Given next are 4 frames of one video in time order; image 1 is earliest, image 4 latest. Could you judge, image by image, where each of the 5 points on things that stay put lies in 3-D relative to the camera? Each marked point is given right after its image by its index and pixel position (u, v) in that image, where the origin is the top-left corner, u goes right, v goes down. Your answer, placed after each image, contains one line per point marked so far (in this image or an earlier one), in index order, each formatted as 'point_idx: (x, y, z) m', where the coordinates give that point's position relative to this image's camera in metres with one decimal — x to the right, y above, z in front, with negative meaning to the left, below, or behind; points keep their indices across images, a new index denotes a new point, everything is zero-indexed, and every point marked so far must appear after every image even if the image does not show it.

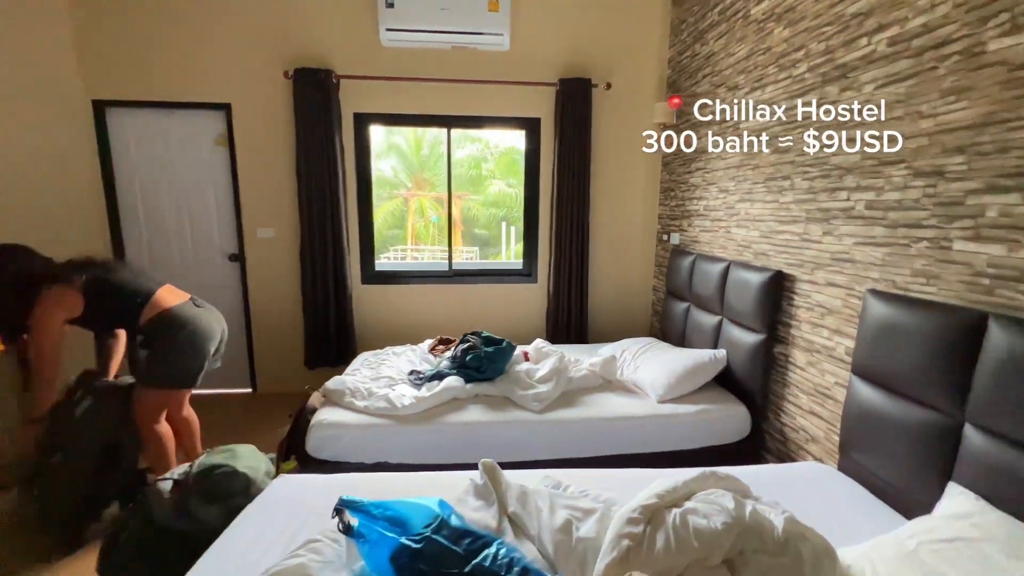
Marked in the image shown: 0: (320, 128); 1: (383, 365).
0: (-1.3, +1.1, +3.0) m
1: (-0.7, -0.4, +2.5) m
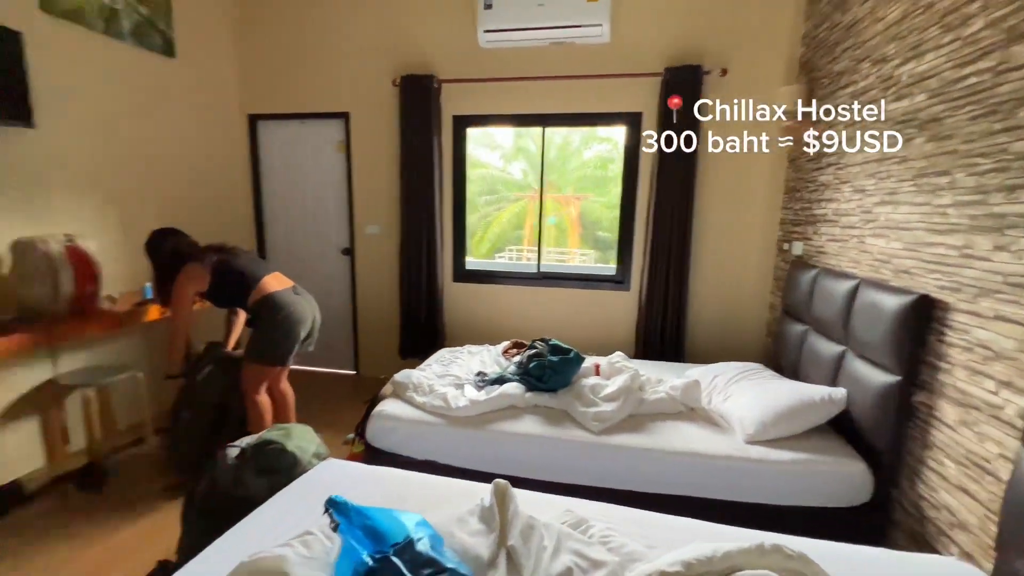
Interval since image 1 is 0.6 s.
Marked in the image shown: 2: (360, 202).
0: (-0.6, +1.1, +3.2) m
1: (-0.3, -0.4, +2.5) m
2: (-1.2, +0.7, +3.5) m
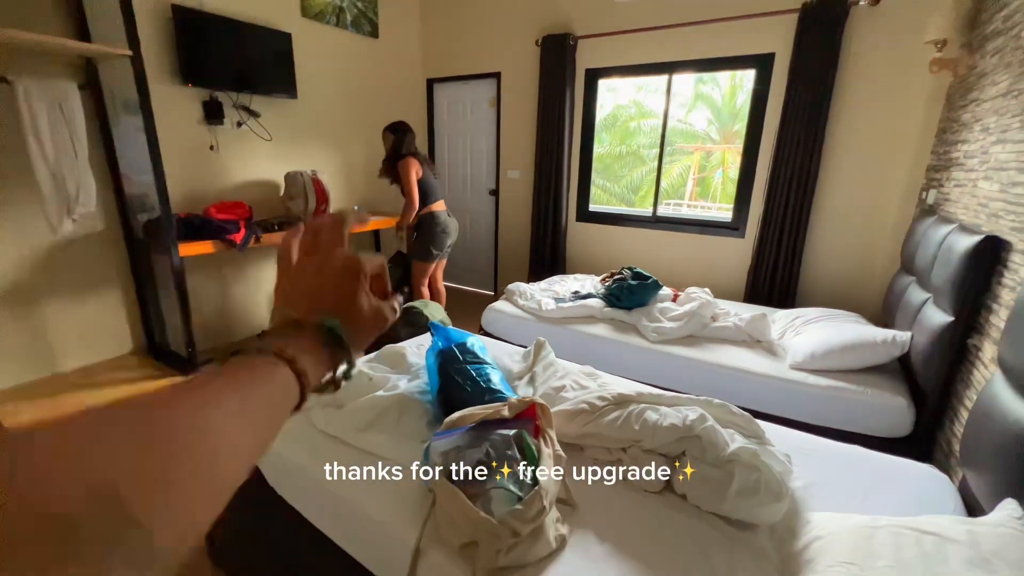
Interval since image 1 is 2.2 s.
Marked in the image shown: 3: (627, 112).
0: (+0.4, +1.6, +3.6) m
1: (+0.3, 0.0, +3.1) m
2: (-0.1, +1.3, +4.1) m
3: (+0.9, +1.5, +3.7) m
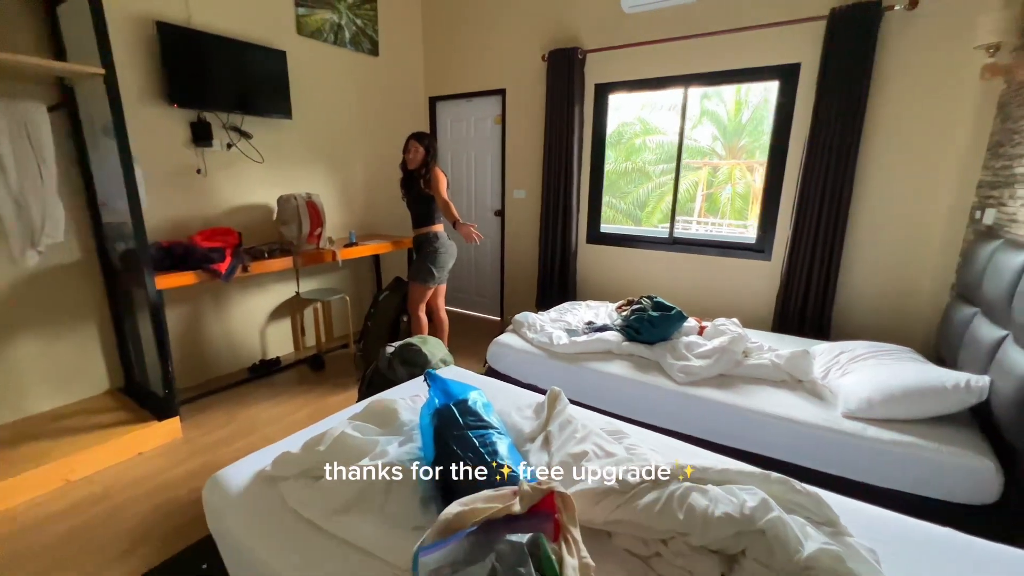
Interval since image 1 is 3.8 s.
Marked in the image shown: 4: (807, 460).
0: (+0.4, +1.4, +3.4) m
1: (+0.4, -0.2, +2.8) m
2: (0.0, +1.0, +3.9) m
3: (+1.0, +1.2, +3.5) m
4: (+1.1, -0.7, +1.7) m
